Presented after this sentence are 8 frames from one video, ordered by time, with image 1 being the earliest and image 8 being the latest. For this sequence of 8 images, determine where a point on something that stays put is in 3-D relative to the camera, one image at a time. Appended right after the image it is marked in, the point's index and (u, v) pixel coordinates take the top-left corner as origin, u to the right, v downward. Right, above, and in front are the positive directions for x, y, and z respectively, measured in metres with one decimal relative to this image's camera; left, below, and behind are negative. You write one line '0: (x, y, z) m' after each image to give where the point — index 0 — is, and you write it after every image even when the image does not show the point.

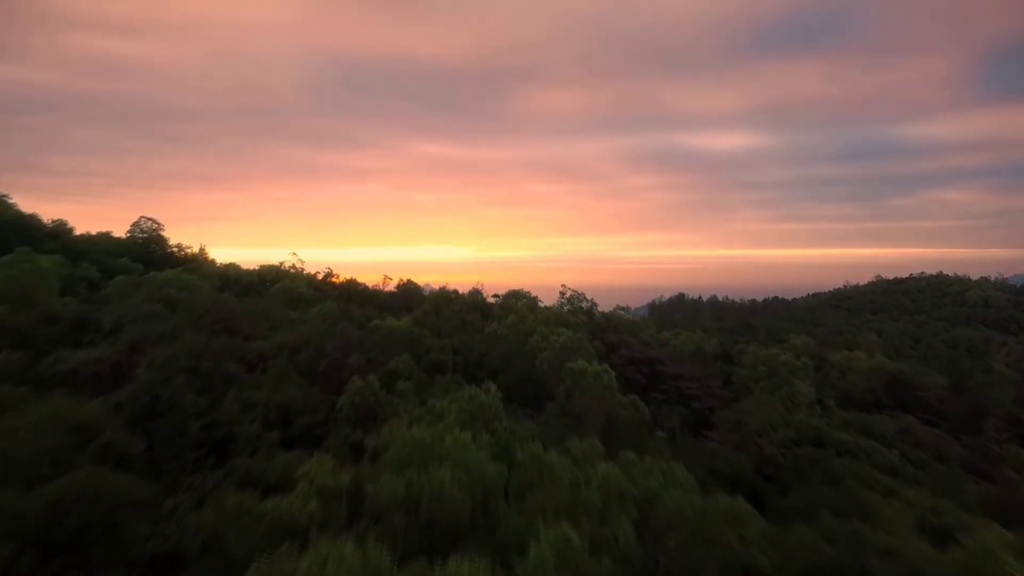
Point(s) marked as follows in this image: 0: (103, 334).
0: (-4.2, -0.5, +6.8) m
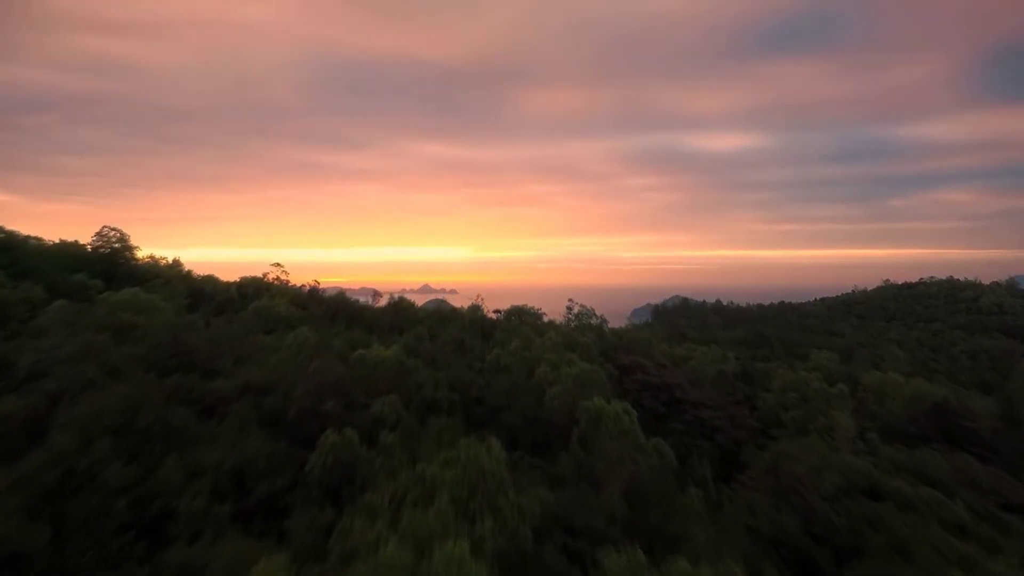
0: (-4.2, -0.8, +5.6) m
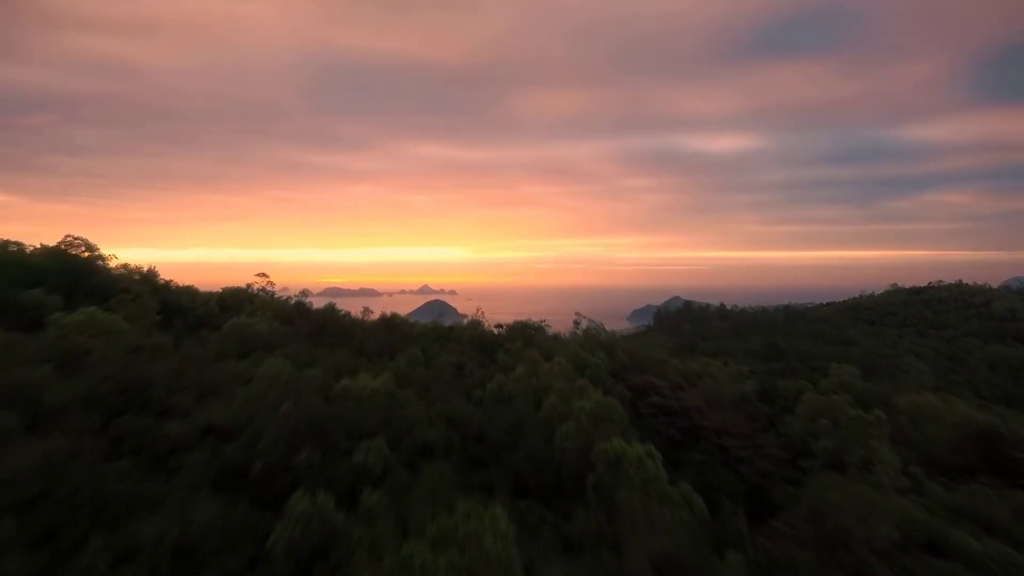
0: (-4.1, -1.0, +4.7) m
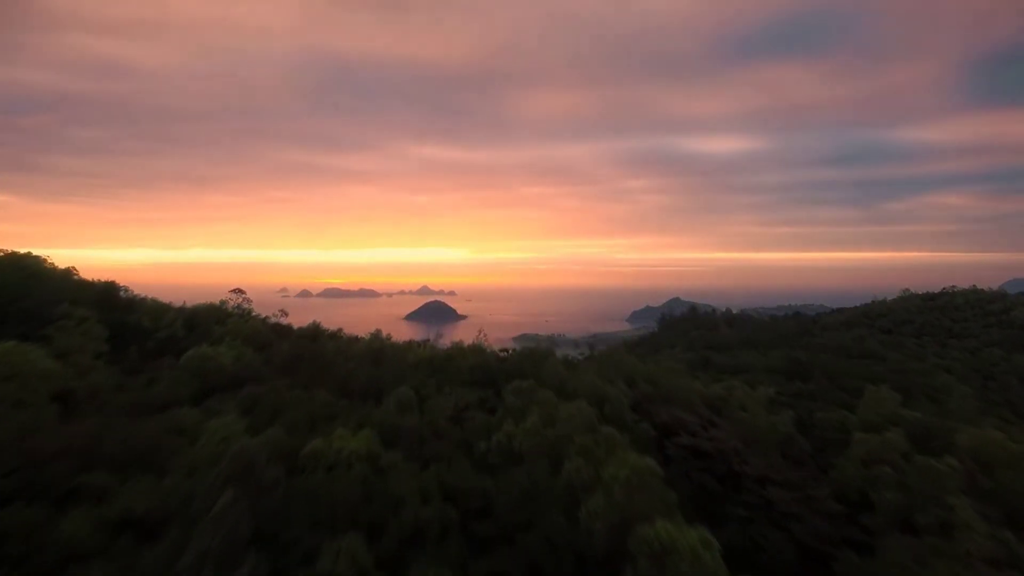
0: (-4.0, -1.3, +3.3) m
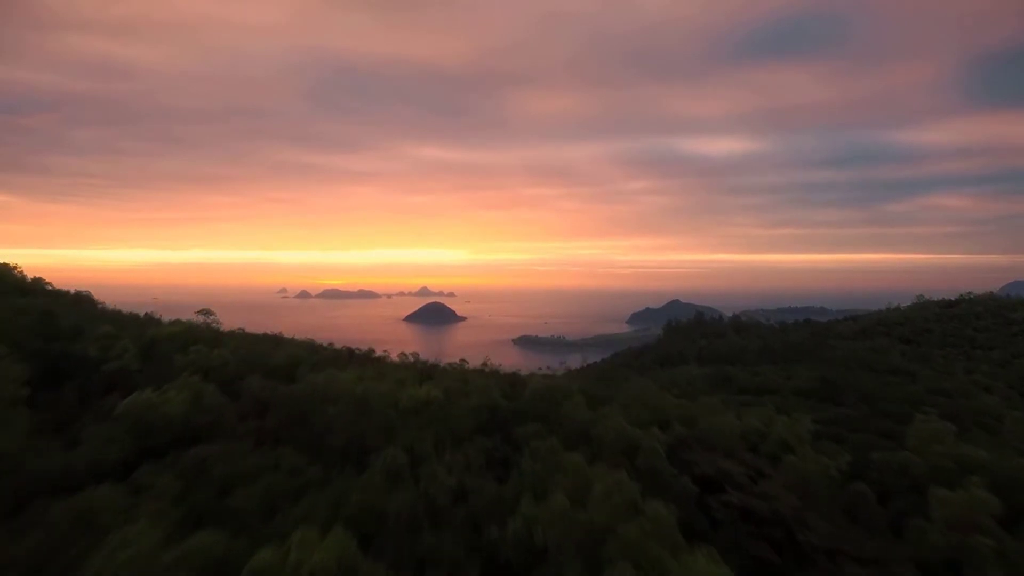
0: (-3.8, -1.6, +1.8) m
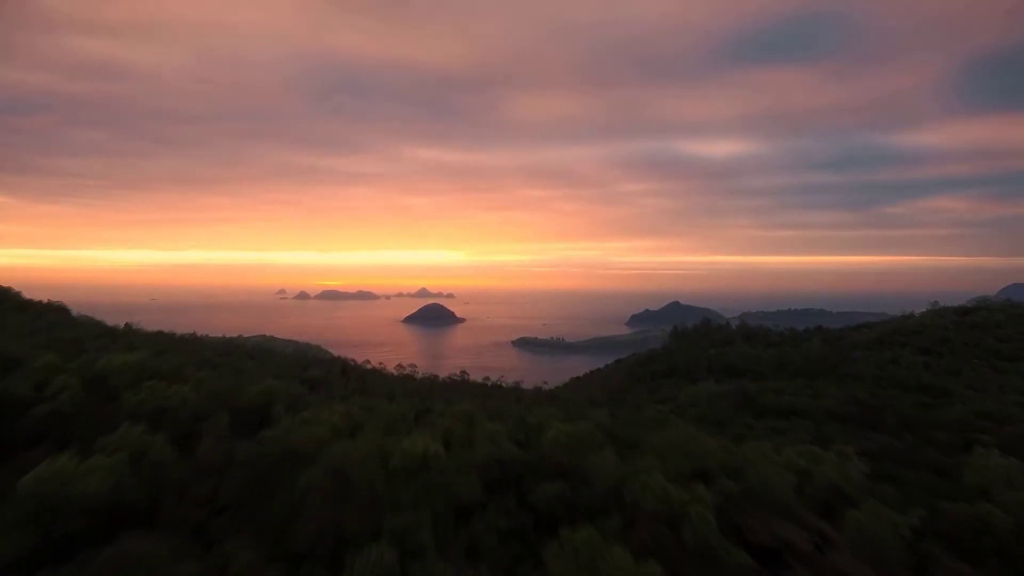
0: (-3.7, -1.8, +0.3) m
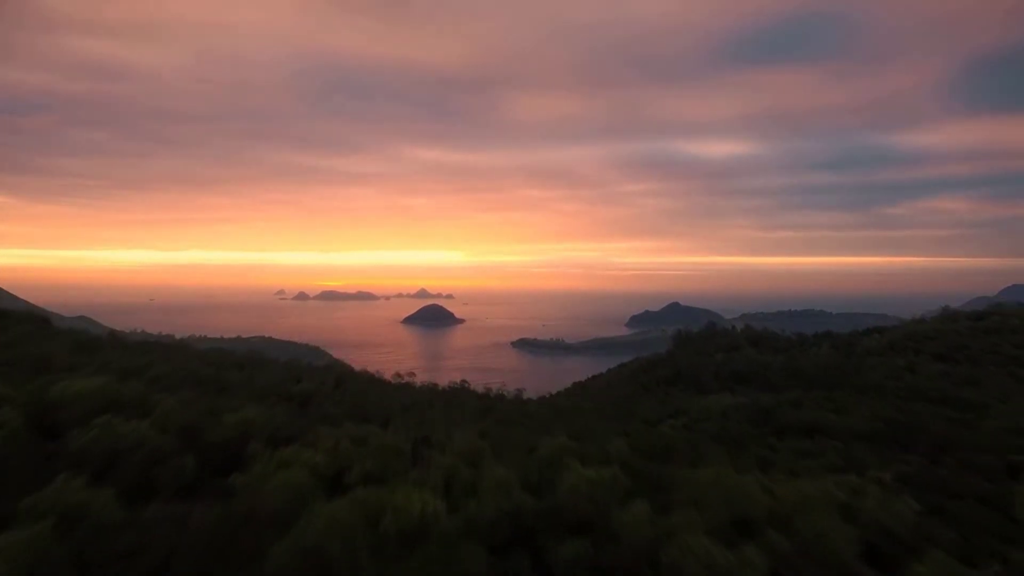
0: (-3.5, -2.0, -0.7) m
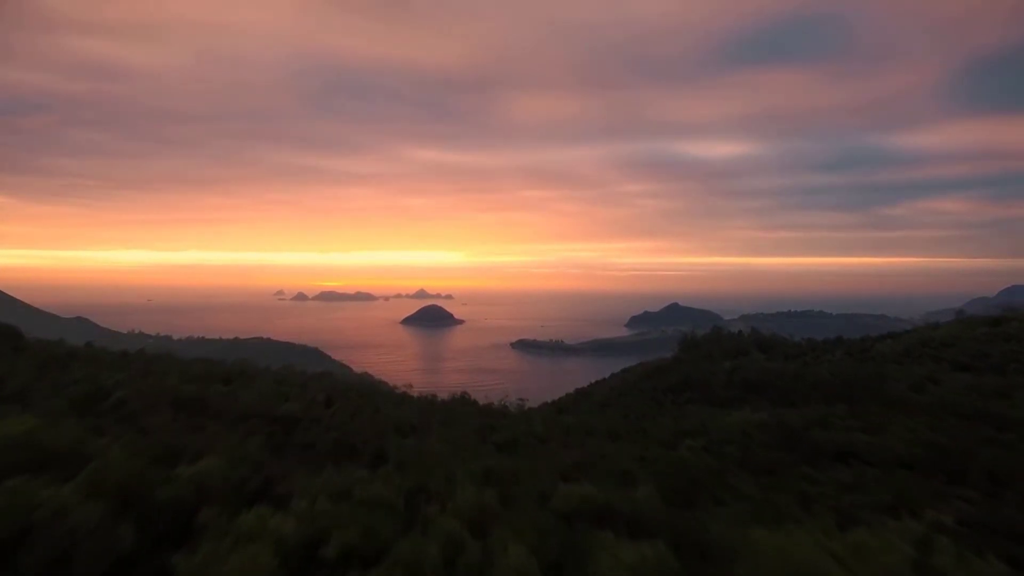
0: (-3.4, -2.3, -2.0) m
